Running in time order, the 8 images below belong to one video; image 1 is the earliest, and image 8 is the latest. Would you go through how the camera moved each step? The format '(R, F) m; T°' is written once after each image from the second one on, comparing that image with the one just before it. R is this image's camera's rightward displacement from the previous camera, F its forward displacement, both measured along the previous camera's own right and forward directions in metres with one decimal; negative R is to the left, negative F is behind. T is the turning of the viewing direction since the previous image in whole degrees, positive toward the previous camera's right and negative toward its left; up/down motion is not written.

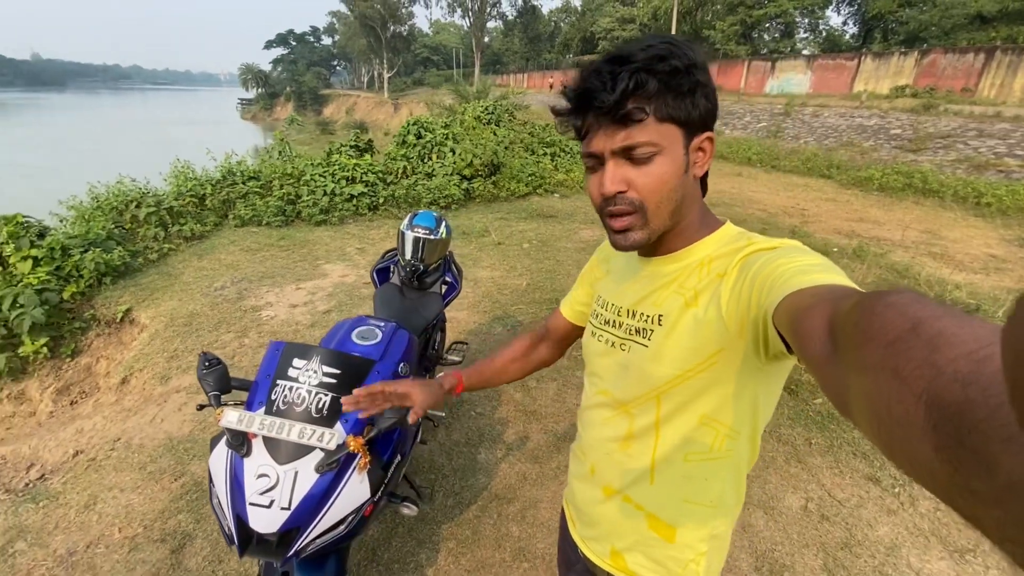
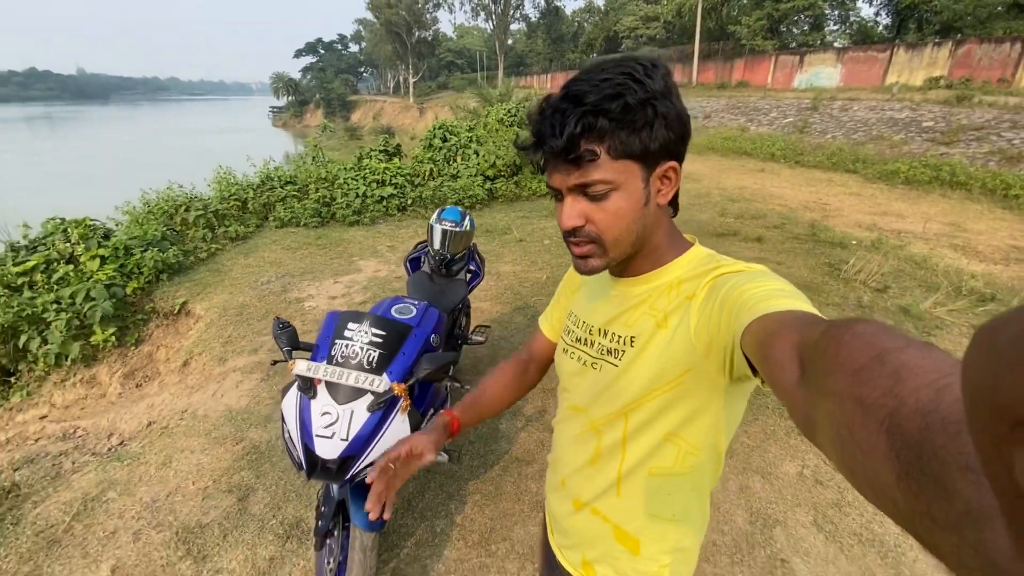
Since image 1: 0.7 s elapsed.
(0.0, -0.3) m; -3°
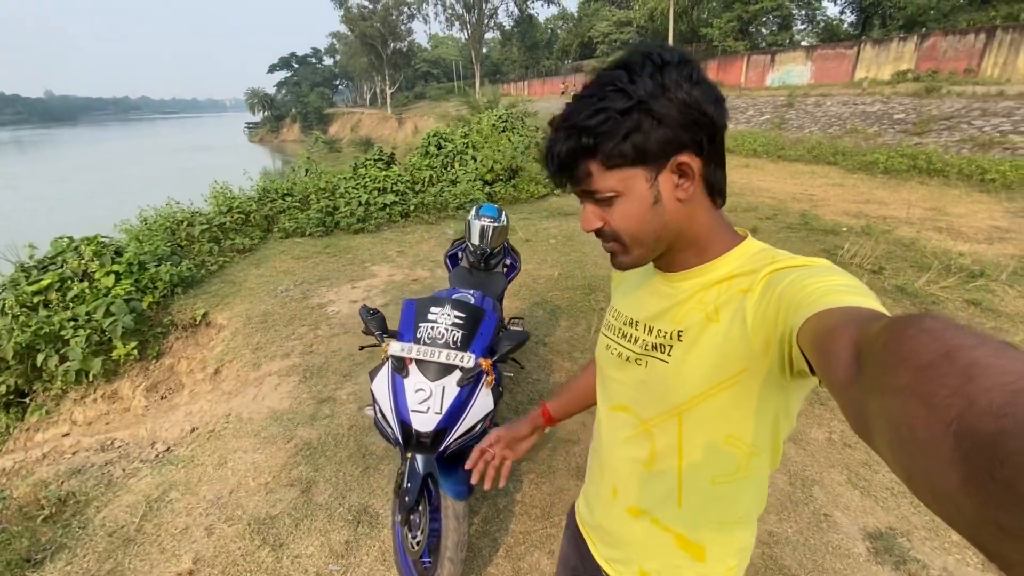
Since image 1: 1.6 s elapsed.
(-0.3, -0.1) m; +2°
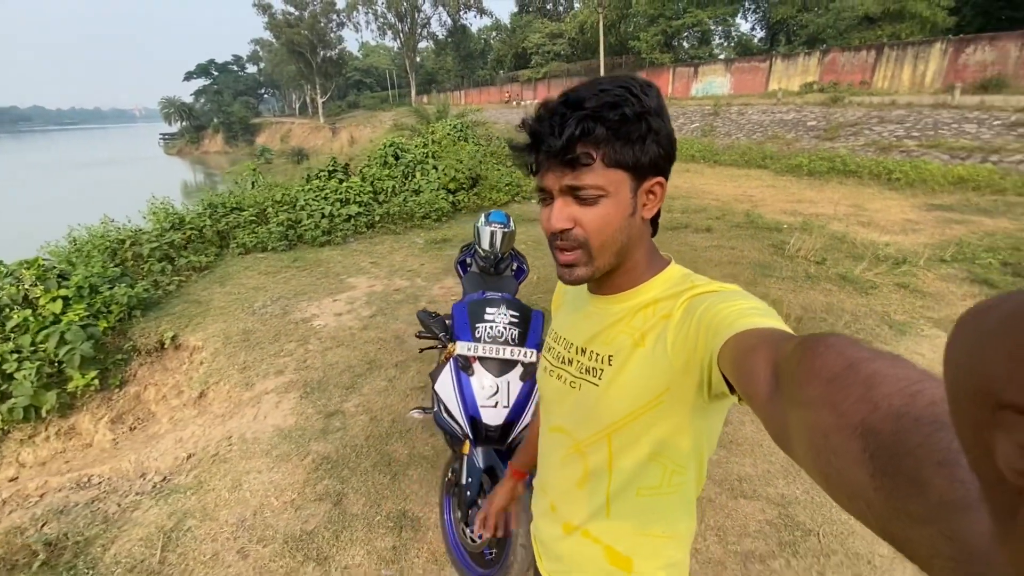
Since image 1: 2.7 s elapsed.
(-0.4, -0.1) m; +7°
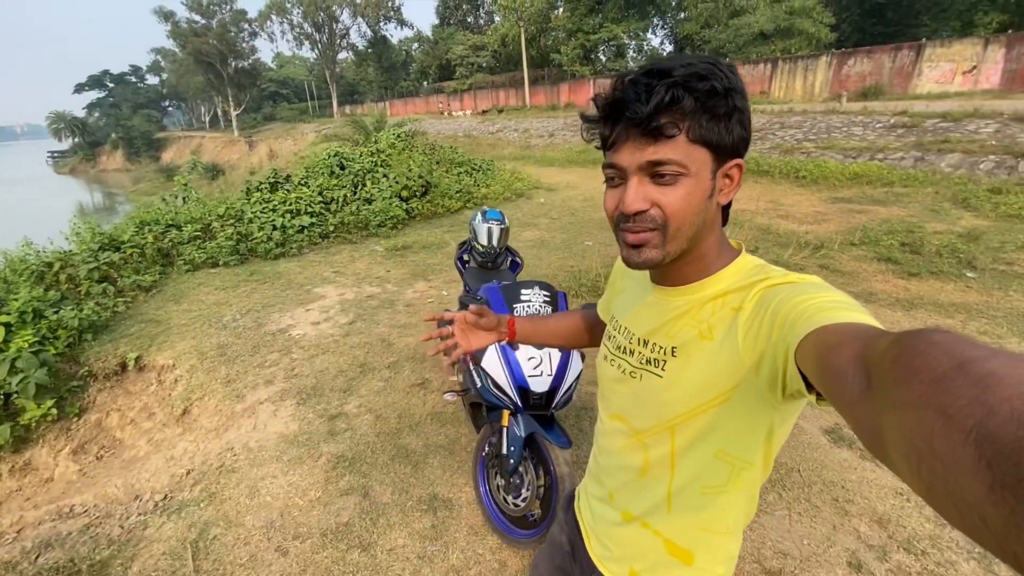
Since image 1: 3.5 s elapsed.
(-0.4, -0.2) m; +8°
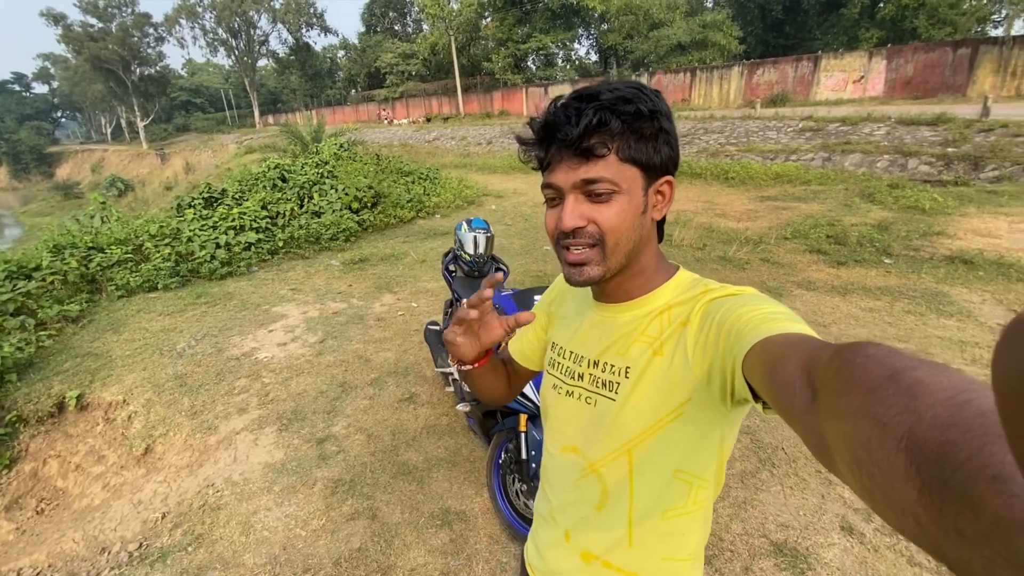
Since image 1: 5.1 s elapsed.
(-0.3, 0.0) m; +7°
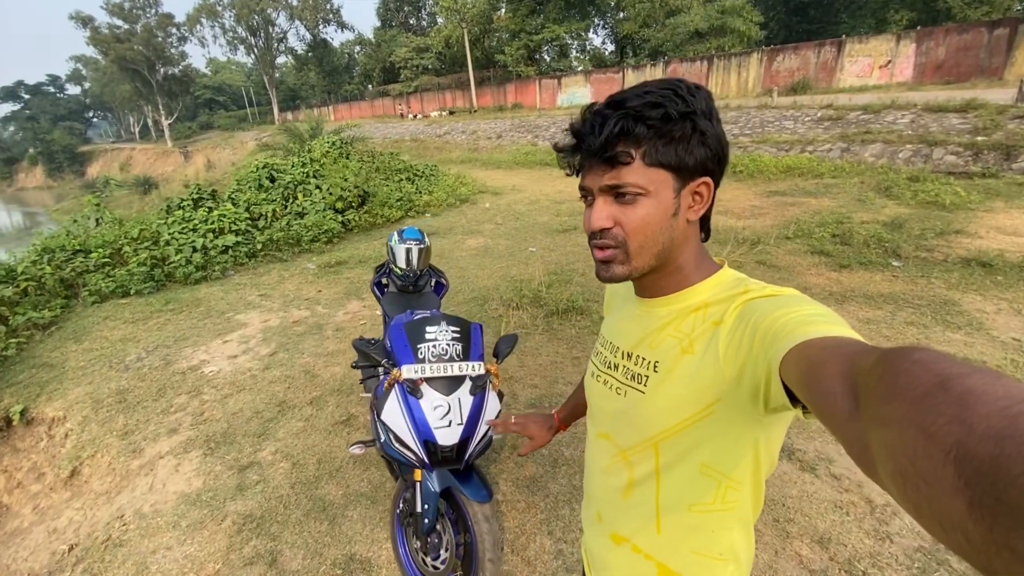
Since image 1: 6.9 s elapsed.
(+0.5, +0.3) m; -2°
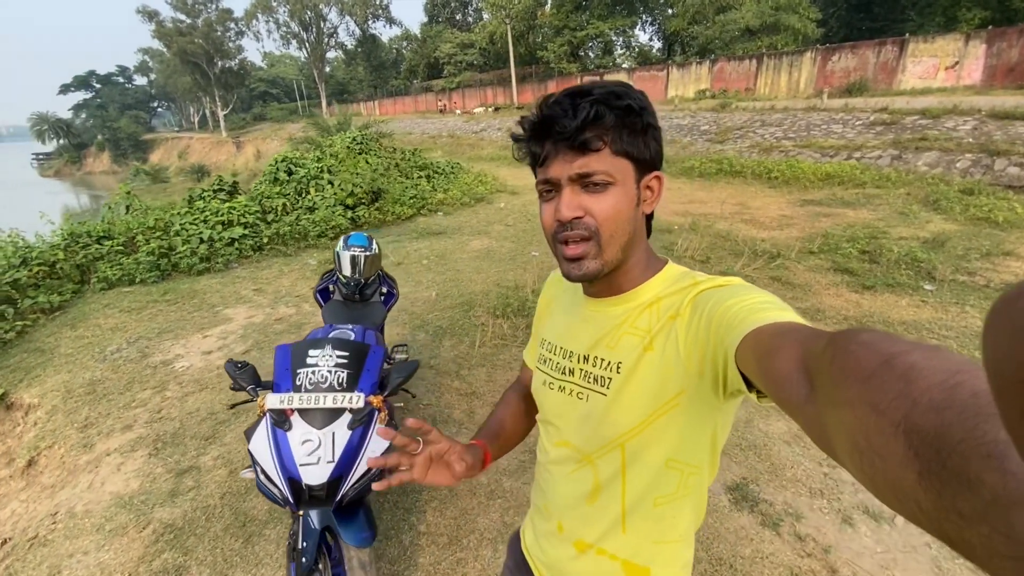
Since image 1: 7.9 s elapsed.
(+0.5, +0.2) m; -4°
